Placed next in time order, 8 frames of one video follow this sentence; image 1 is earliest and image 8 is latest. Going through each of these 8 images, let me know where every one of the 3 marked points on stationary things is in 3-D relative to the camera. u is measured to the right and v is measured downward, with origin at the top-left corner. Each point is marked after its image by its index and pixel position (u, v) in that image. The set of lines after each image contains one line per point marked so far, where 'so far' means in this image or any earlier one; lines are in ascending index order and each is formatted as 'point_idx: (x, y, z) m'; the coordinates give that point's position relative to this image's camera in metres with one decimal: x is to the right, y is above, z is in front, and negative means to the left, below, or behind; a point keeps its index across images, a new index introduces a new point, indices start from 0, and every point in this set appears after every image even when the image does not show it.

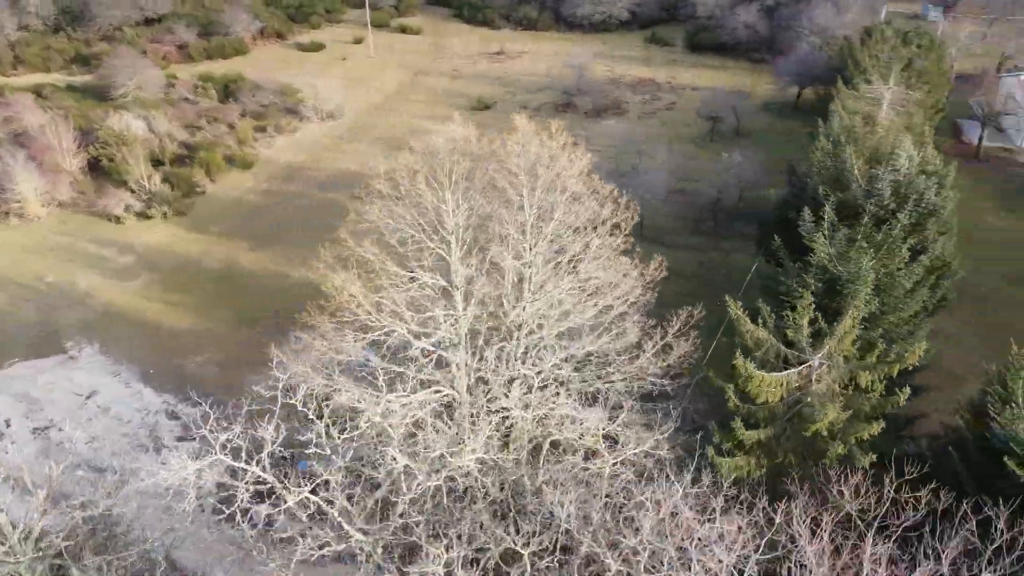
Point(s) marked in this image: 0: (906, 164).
0: (+8.2, +2.6, +18.1) m
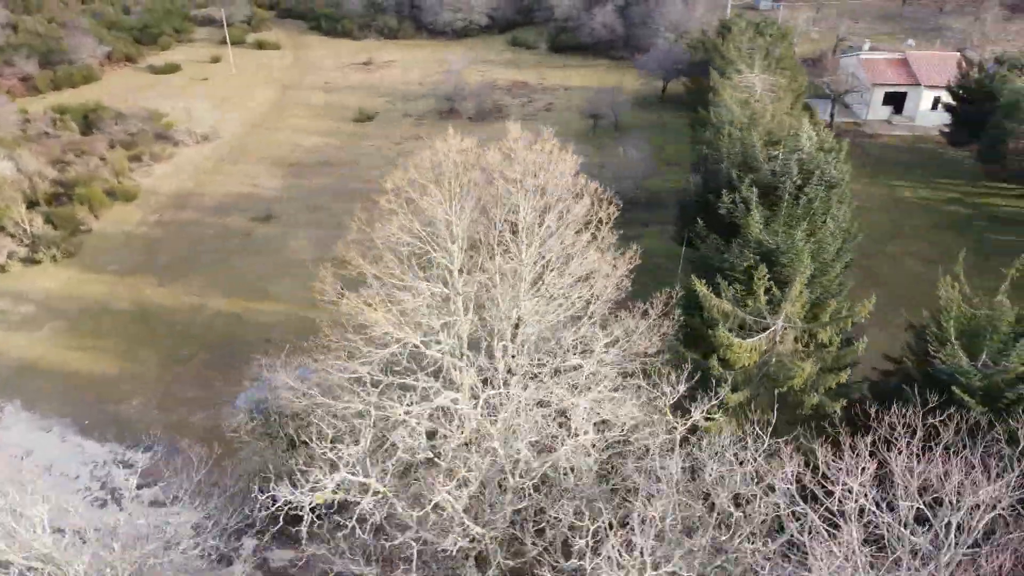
0: (+6.9, +3.4, +20.2) m
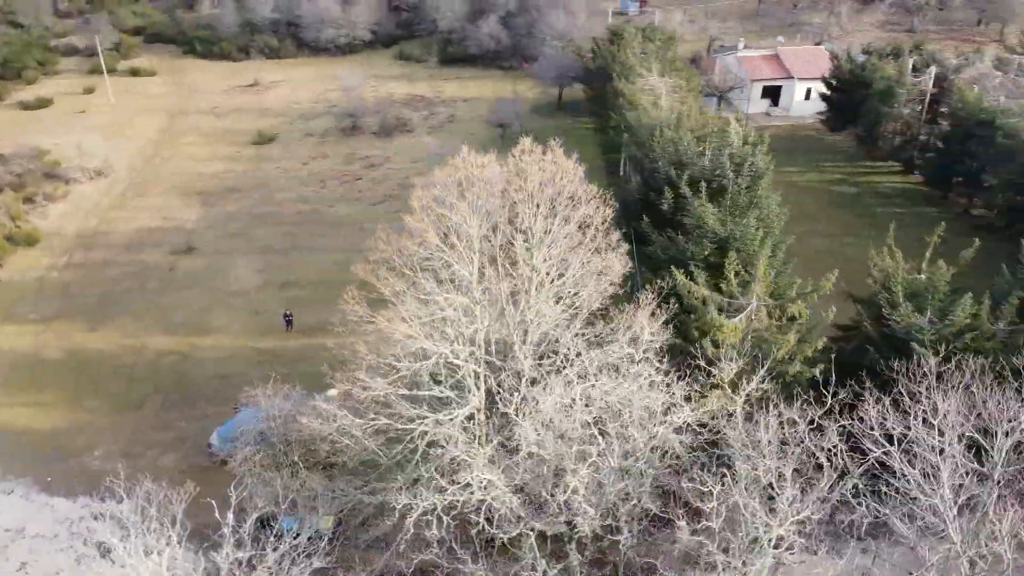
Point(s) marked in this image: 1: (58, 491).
0: (+5.7, +3.8, +22.0) m
1: (-10.3, -4.6, +19.4) m
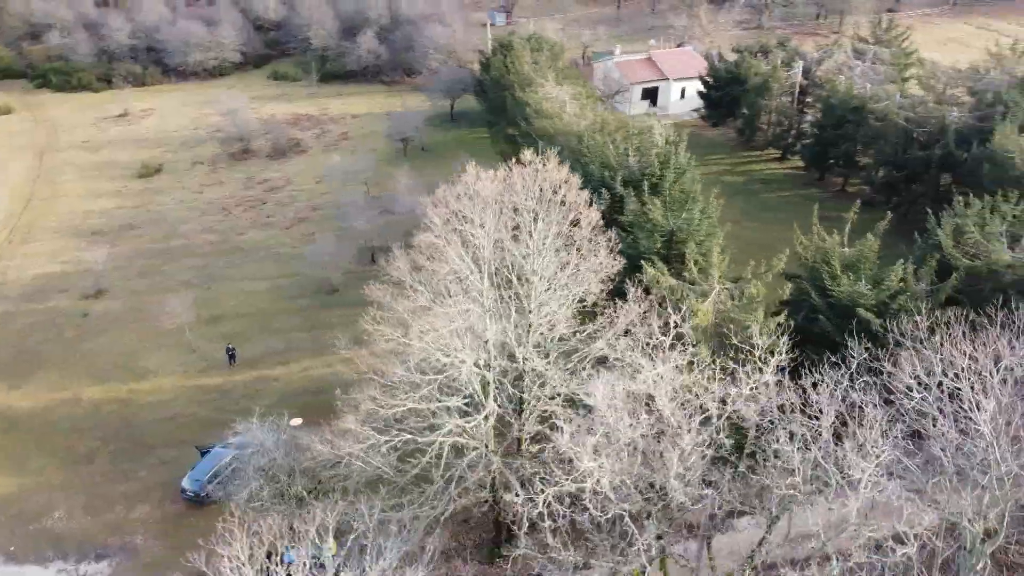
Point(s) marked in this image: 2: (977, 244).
0: (+4.1, +4.1, +23.6) m
1: (-10.3, -5.7, +18.3) m
2: (+10.4, +1.0, +19.5) m
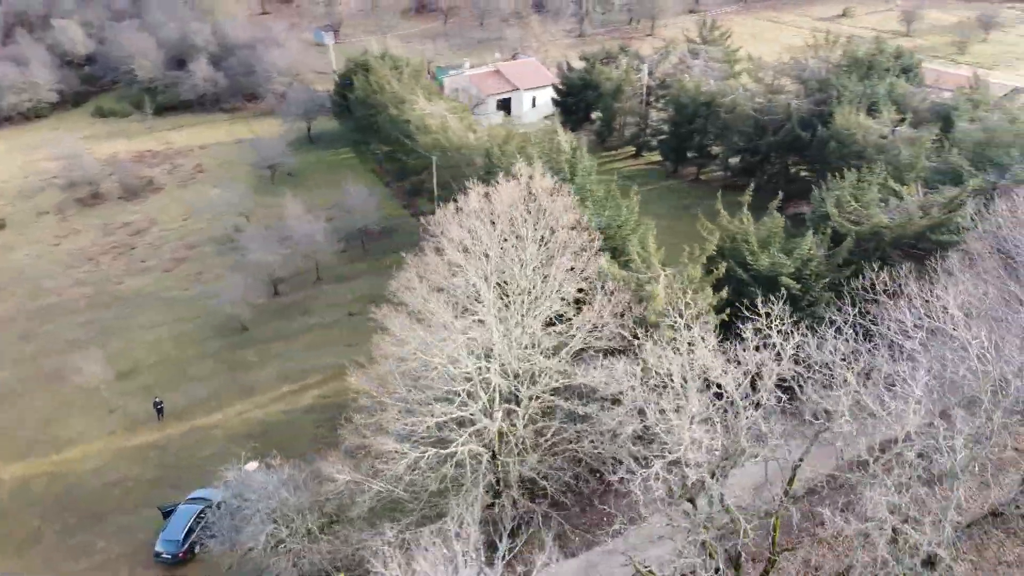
0: (+1.5, +4.2, +25.1) m
1: (-9.9, -7.2, +16.7) m
2: (+9.0, +2.1, +22.7) m
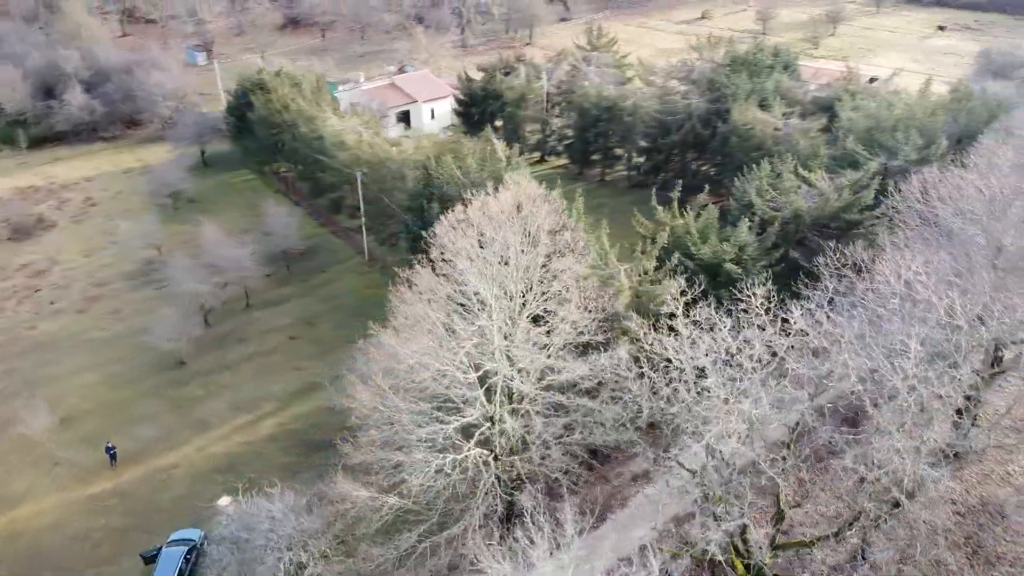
0: (-0.4, +4.1, +25.9) m
1: (-9.3, -8.1, +15.6) m
2: (+7.5, +2.6, +24.7) m
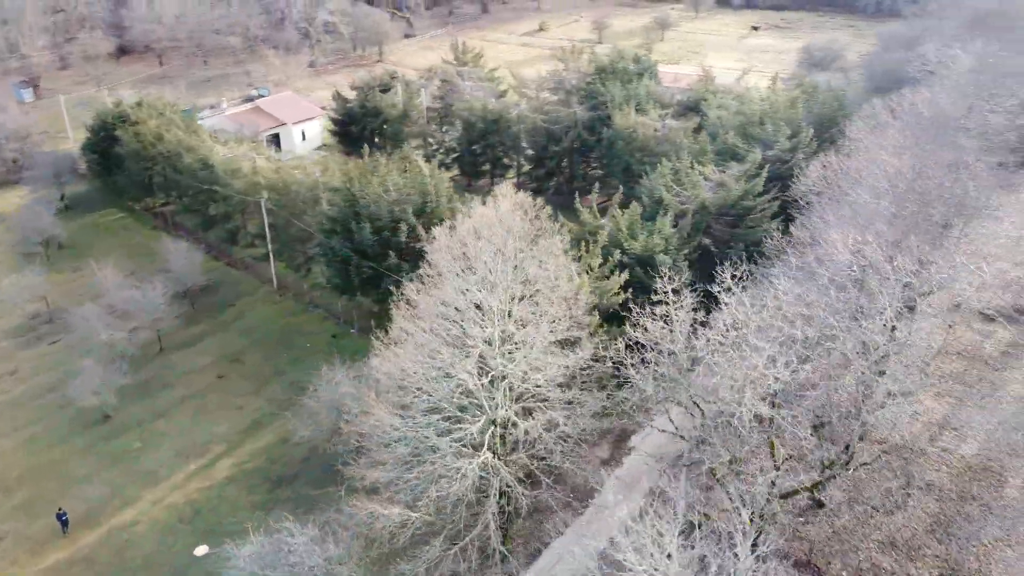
0: (-2.8, +3.6, +26.4) m
1: (-8.0, -9.1, +14.5) m
2: (+5.3, +3.0, +26.9) m
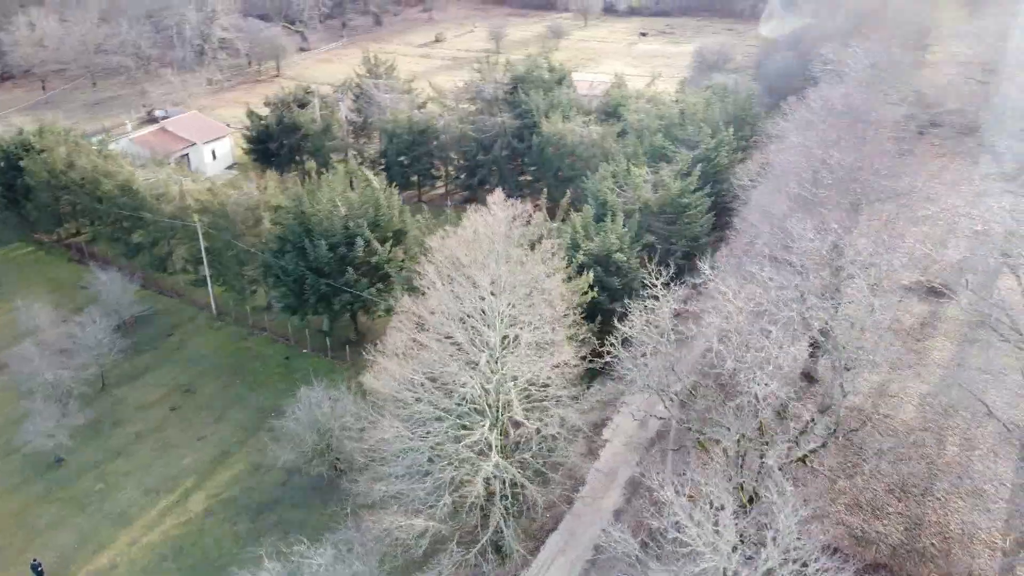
0: (-4.3, +3.2, +26.5) m
1: (-6.9, -9.7, +13.9) m
2: (+3.7, +3.1, +28.0) m
